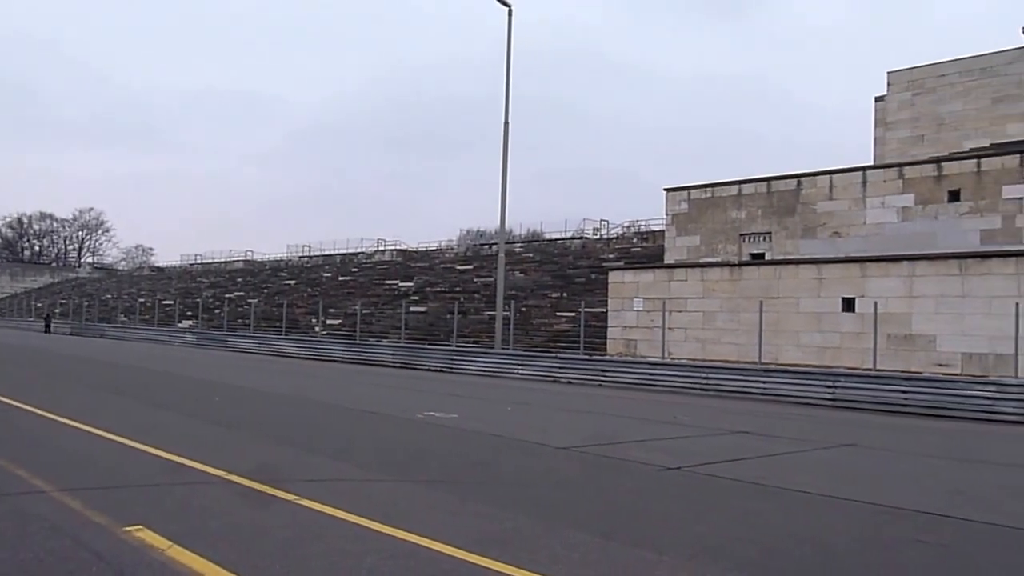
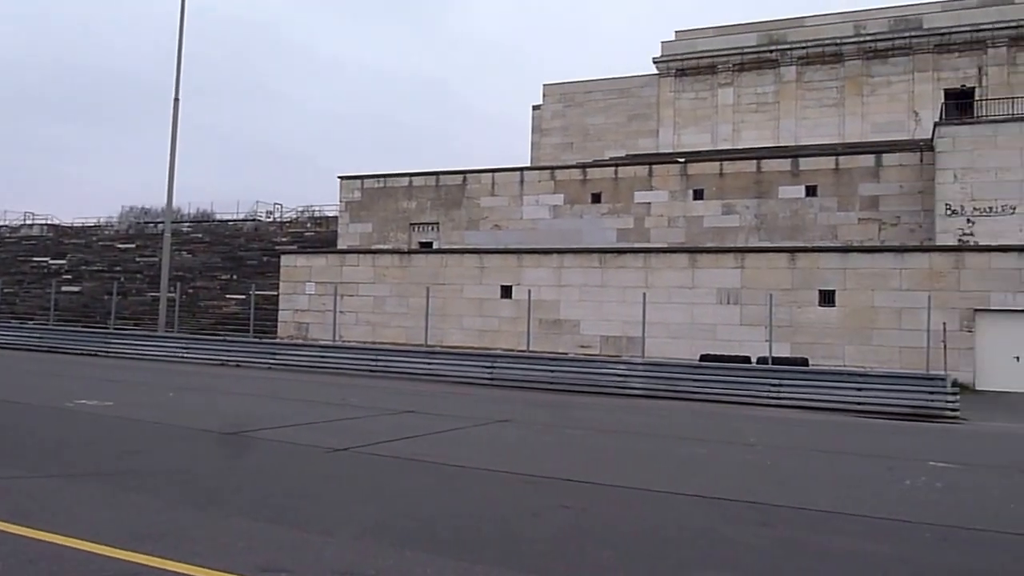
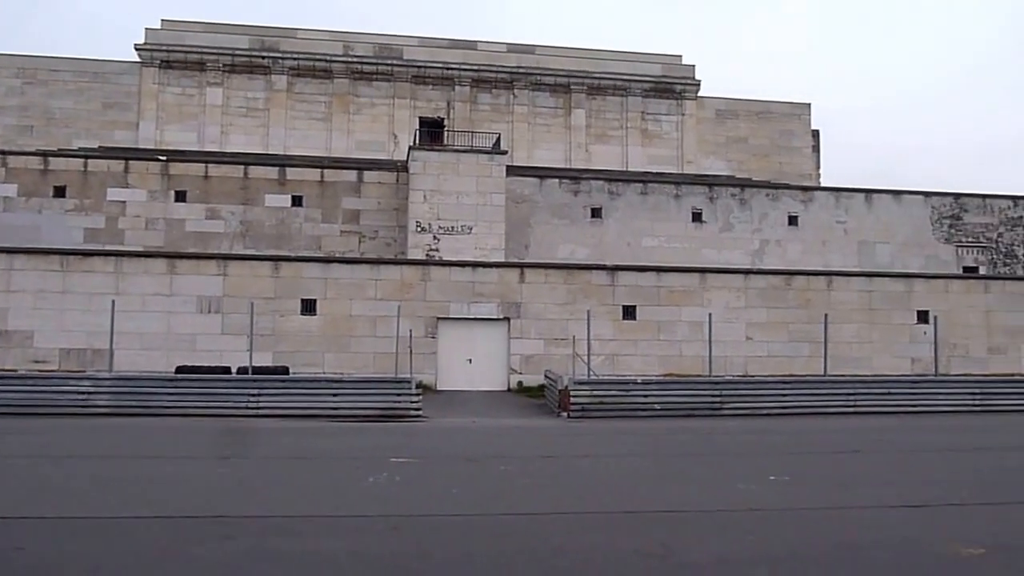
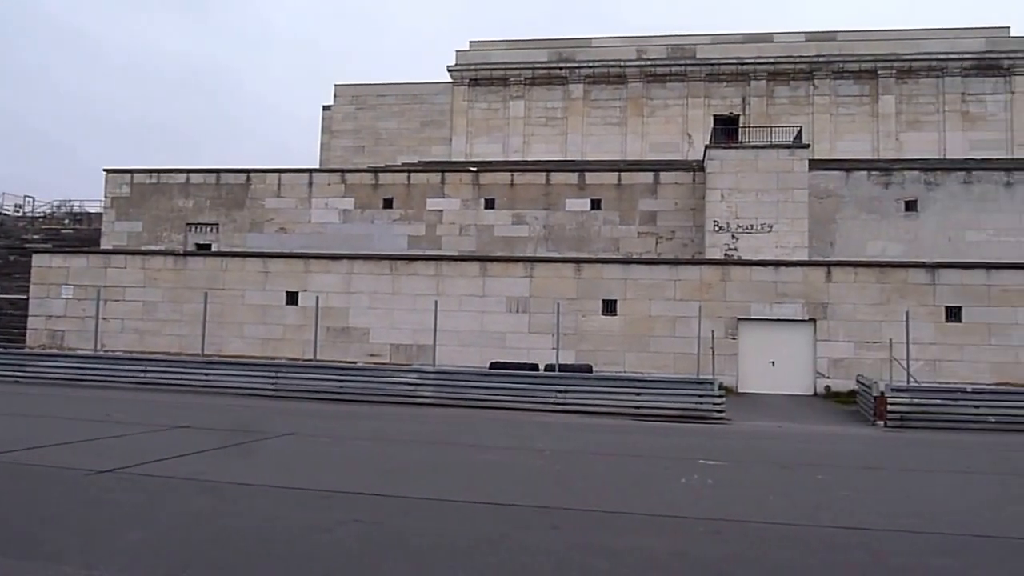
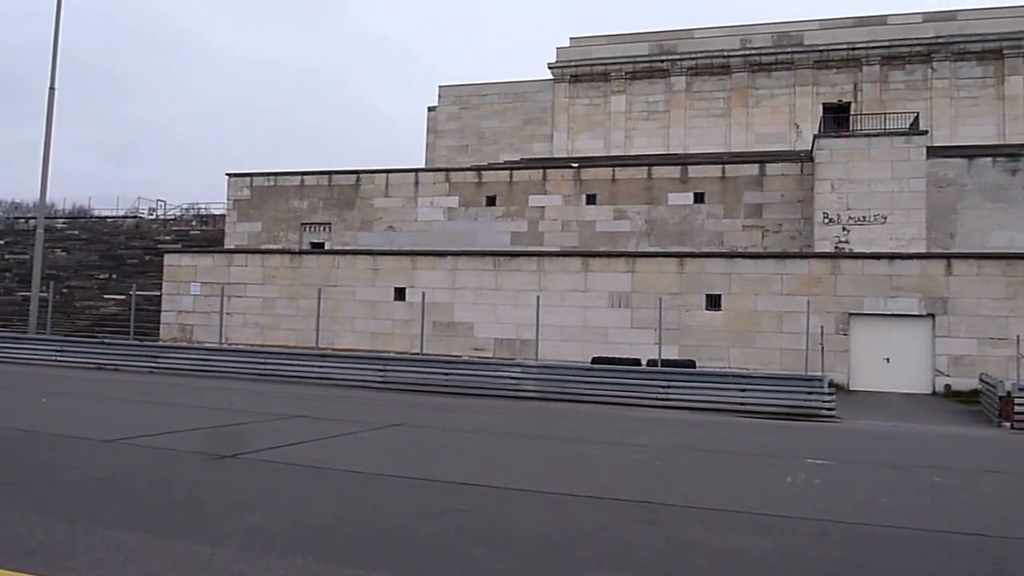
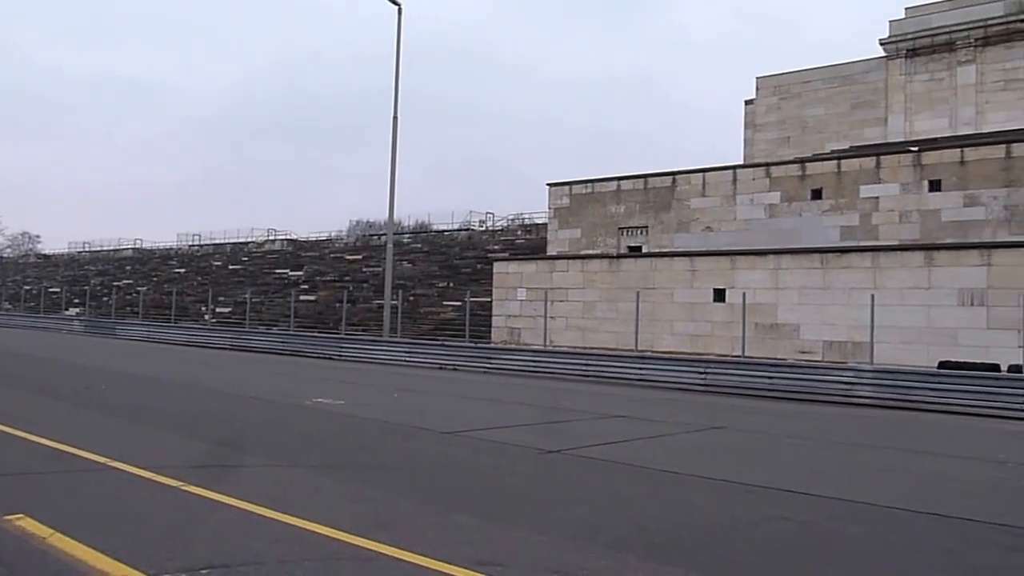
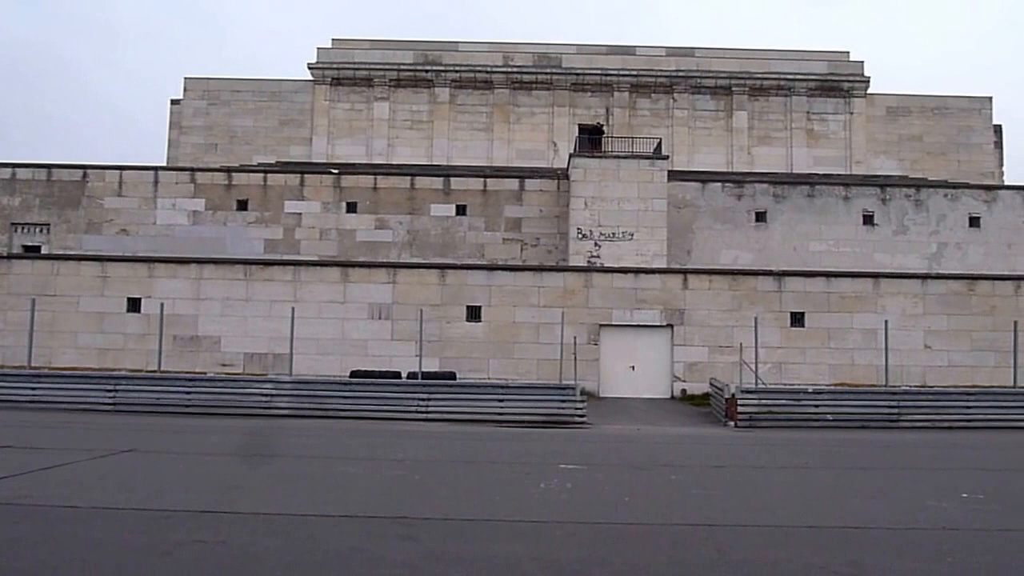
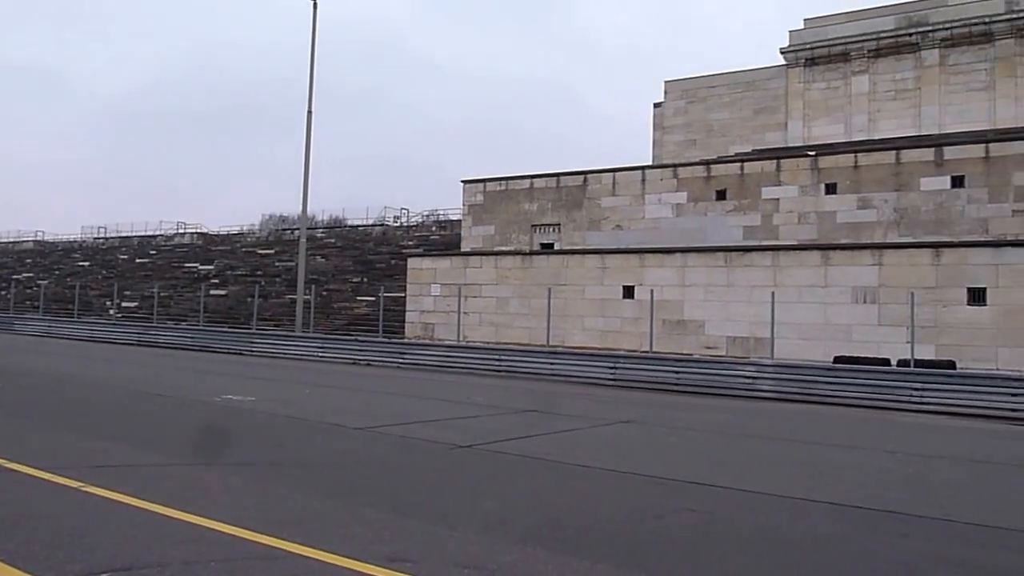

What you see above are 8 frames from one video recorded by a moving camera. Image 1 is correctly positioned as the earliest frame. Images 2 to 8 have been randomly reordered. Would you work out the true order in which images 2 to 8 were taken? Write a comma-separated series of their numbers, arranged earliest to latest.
6, 8, 2, 5, 4, 7, 3
